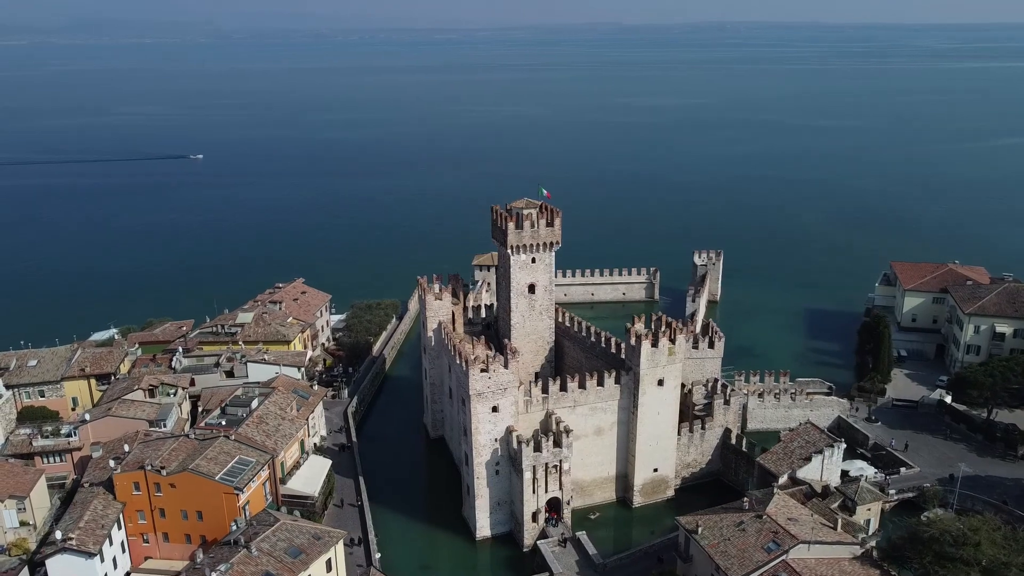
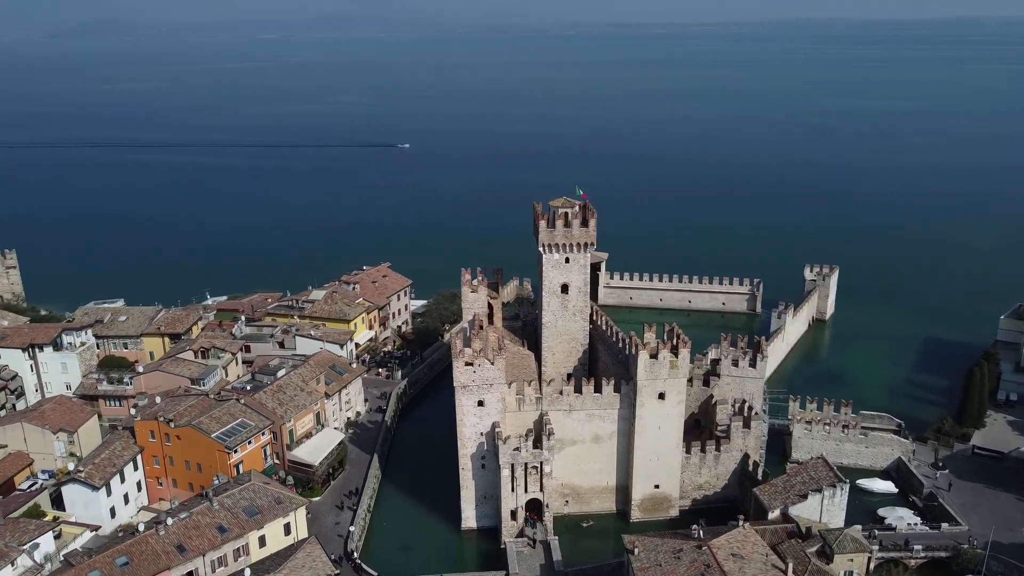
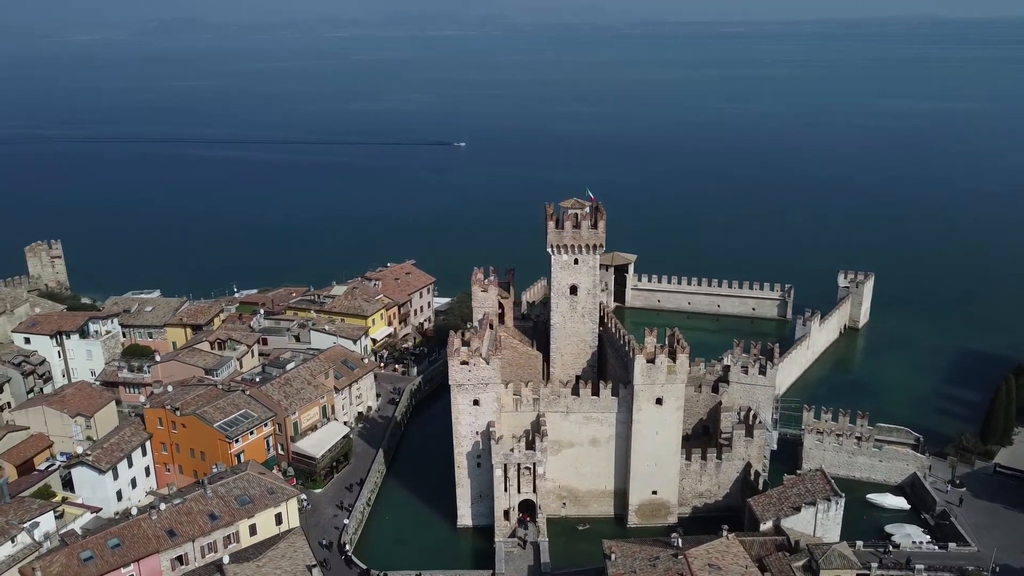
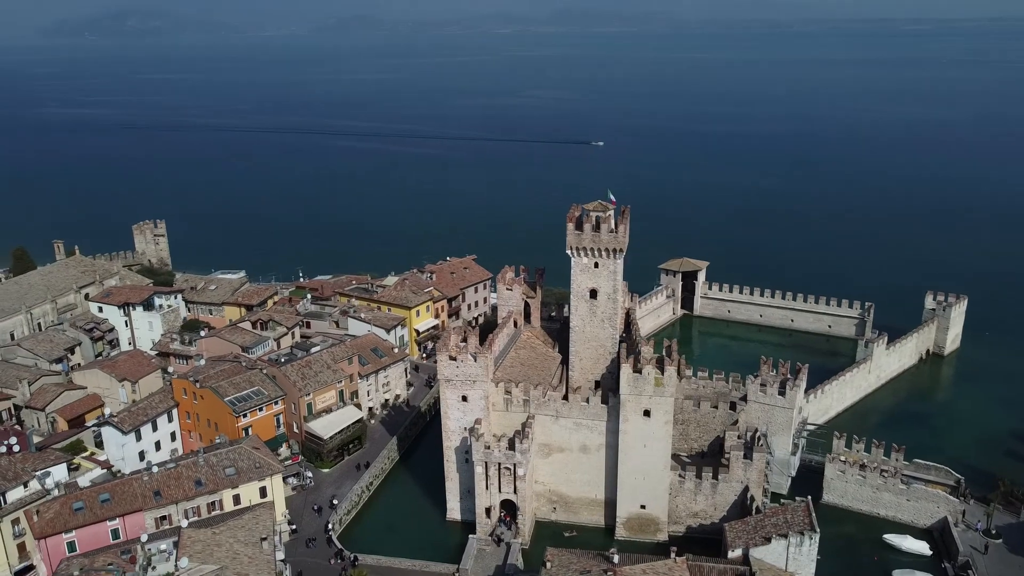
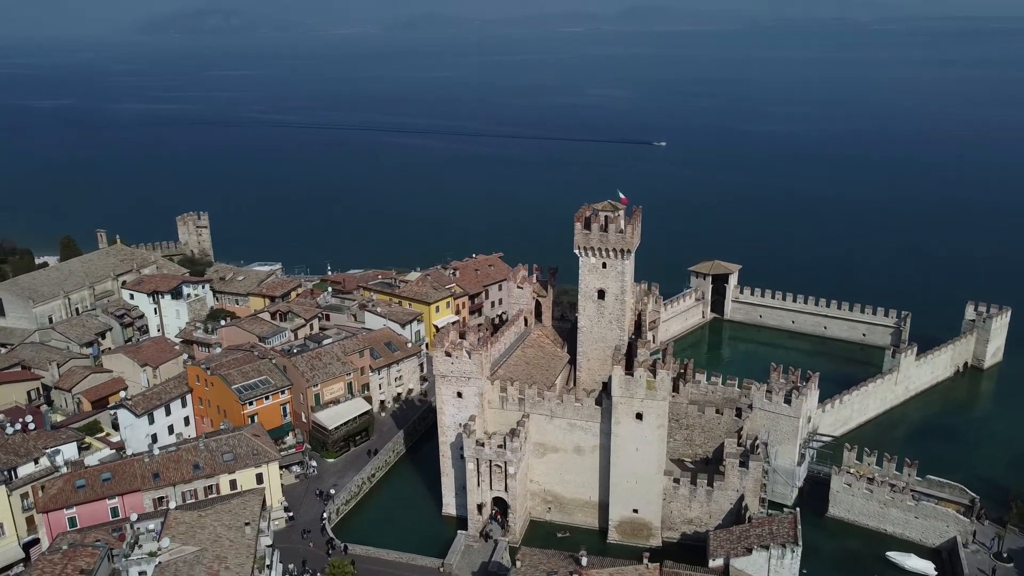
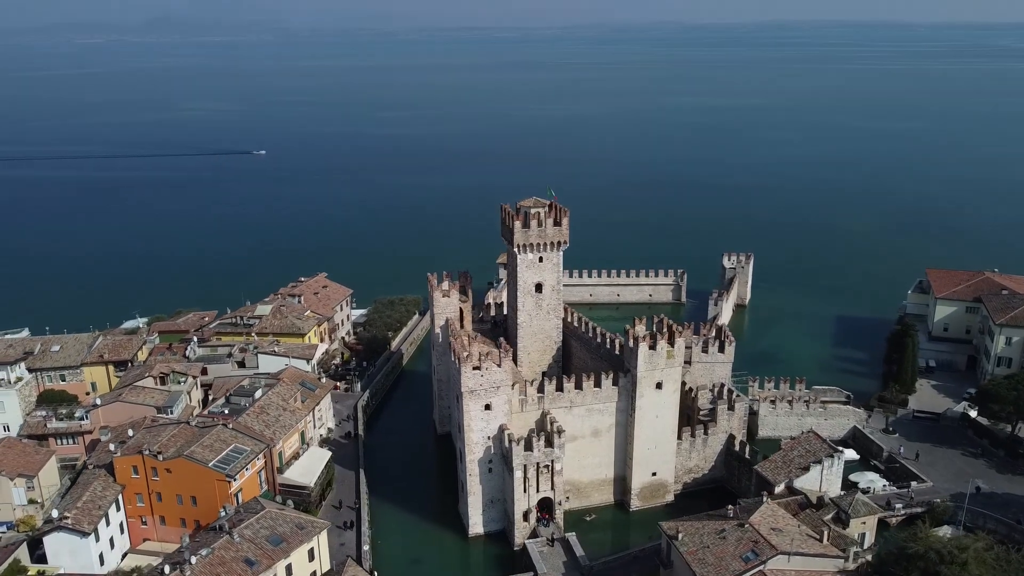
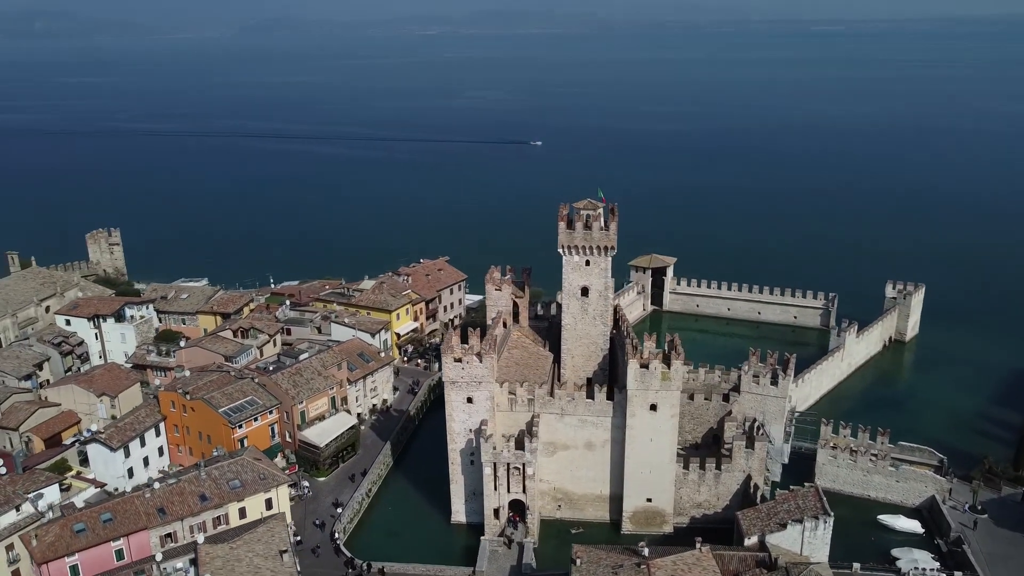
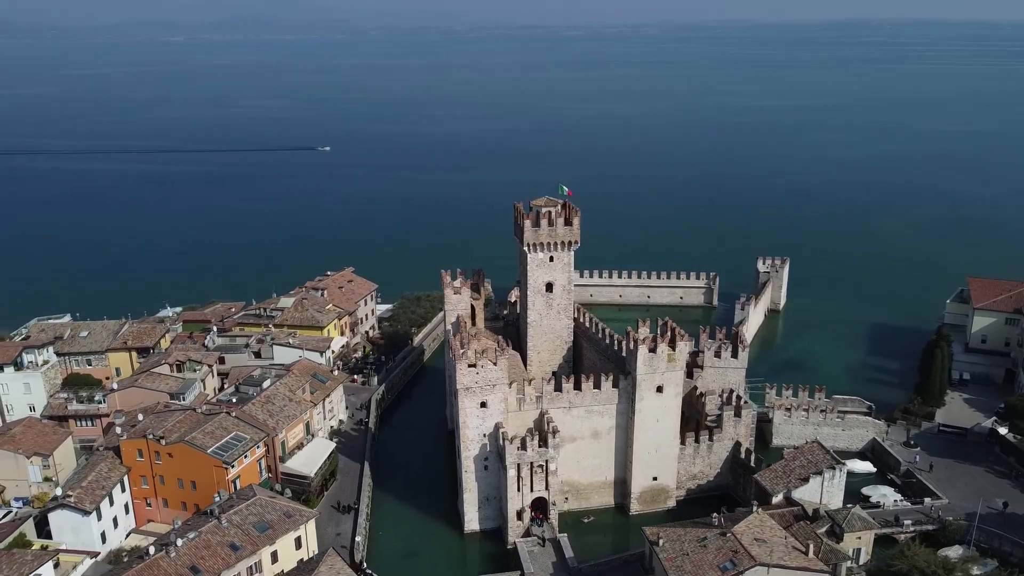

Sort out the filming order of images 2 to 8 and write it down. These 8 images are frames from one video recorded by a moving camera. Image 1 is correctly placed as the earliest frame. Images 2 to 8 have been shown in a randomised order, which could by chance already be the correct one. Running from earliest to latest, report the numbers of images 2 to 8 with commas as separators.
6, 8, 2, 3, 7, 4, 5
